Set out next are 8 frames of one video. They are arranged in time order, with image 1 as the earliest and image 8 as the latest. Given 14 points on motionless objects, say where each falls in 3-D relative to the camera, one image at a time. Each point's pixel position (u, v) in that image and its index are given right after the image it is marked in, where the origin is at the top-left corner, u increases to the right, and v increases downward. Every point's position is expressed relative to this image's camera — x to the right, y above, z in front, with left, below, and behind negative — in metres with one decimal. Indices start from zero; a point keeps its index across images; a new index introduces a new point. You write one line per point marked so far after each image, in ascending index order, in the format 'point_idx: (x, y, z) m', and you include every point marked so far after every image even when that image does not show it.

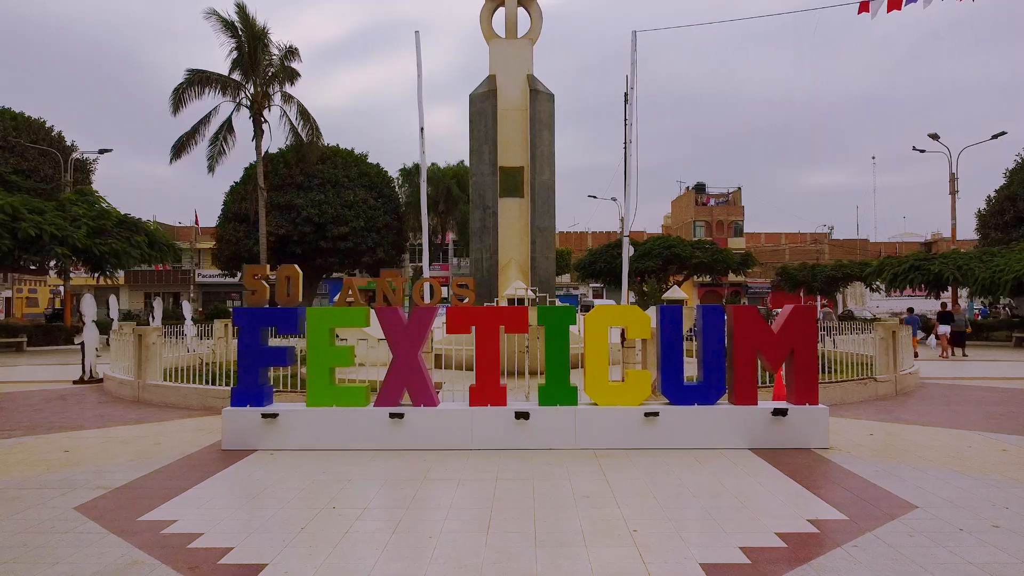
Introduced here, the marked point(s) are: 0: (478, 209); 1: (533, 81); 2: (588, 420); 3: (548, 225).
0: (-0.6, +1.4, +13.6) m
1: (+0.3, +3.5, +13.7) m
2: (+0.6, -1.0, +6.2) m
3: (+0.6, +1.1, +13.6) m
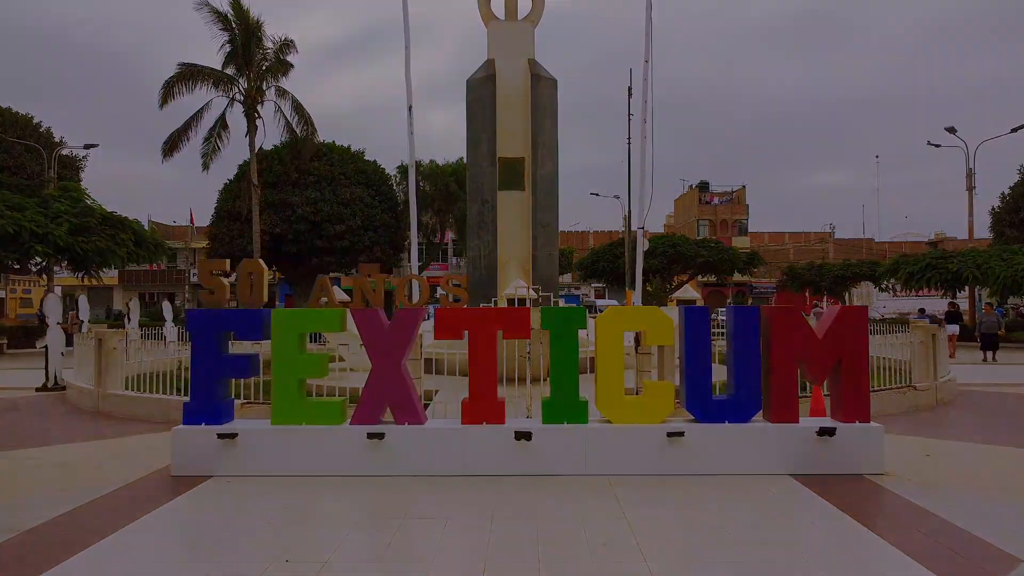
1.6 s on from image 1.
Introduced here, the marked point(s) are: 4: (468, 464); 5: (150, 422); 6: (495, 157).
0: (-0.6, +1.4, +12.7) m
1: (+0.3, +3.5, +12.8) m
2: (+0.6, -1.0, +5.3) m
3: (+0.6, +1.1, +12.7) m
4: (-0.3, -1.1, +5.3) m
5: (-3.5, -1.3, +7.8) m
6: (-0.3, +2.1, +12.6) m
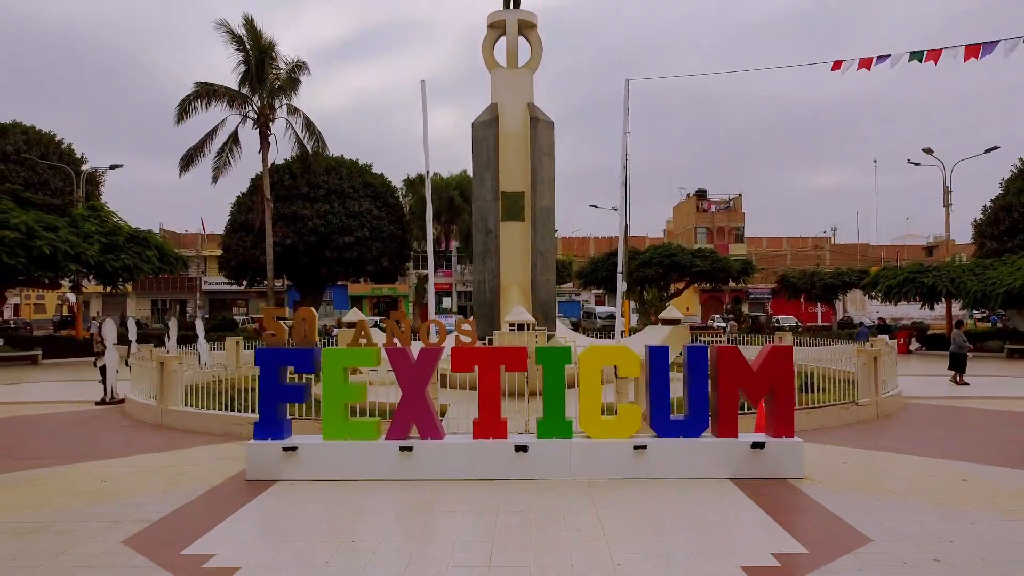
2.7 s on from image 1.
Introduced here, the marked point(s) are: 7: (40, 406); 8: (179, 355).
0: (-0.6, +1.0, +14.2) m
1: (+0.4, +3.1, +14.2) m
2: (+0.6, -1.4, +6.7) m
3: (+0.7, +0.7, +14.1) m
4: (-0.3, -1.5, +6.7) m
5: (-3.4, -1.7, +9.3) m
6: (-0.2, +1.7, +14.1) m
7: (-7.2, -1.8, +12.3) m
8: (-4.0, -0.8, +9.8) m
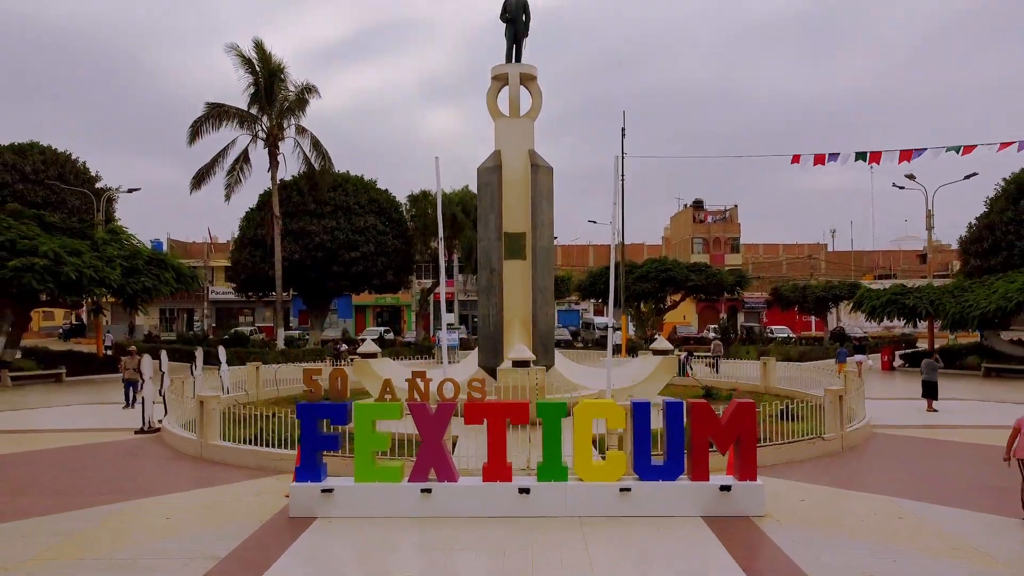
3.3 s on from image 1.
0: (-0.5, +0.4, +15.3) m
1: (+0.4, +2.5, +15.4) m
2: (+0.6, -2.0, +7.9) m
3: (+0.7, +0.1, +15.3) m
4: (-0.3, -2.2, +7.9) m
5: (-3.4, -2.3, +10.4) m
6: (-0.2, +1.0, +15.2) m
7: (-7.1, -2.5, +13.5) m
8: (-4.0, -1.5, +11.0) m
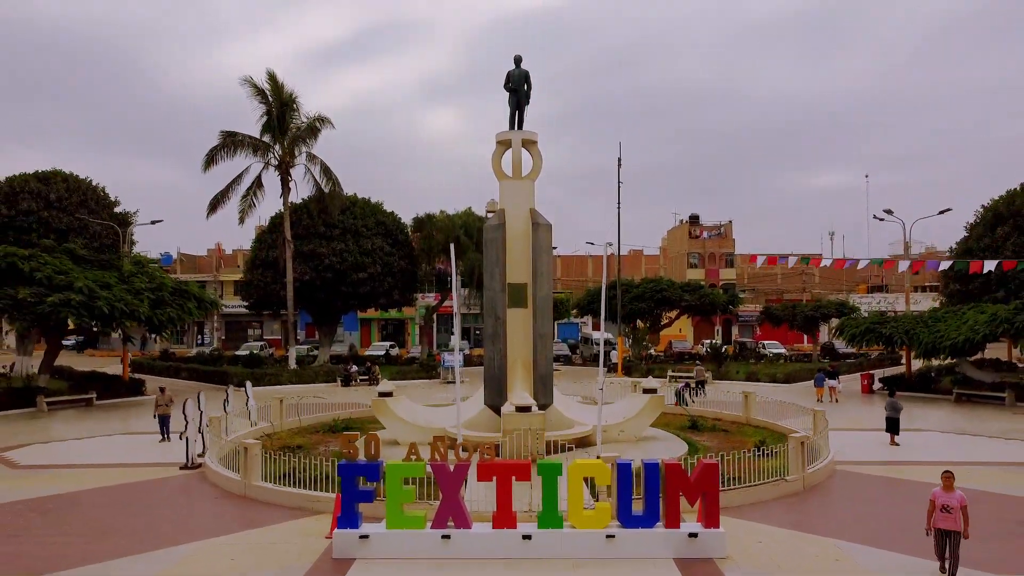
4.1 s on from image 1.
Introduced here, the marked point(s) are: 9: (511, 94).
0: (-0.5, -0.6, +17.0) m
1: (+0.5, +1.5, +17.0) m
2: (+0.7, -2.9, +9.5) m
3: (+0.8, -0.9, +16.9) m
4: (-0.2, -3.1, +9.5) m
5: (-3.3, -3.3, +12.1) m
6: (-0.1, +0.1, +16.9) m
7: (-7.1, -3.4, +15.1) m
8: (-3.9, -2.4, +12.6) m
9: (0.0, +4.2, +17.5) m
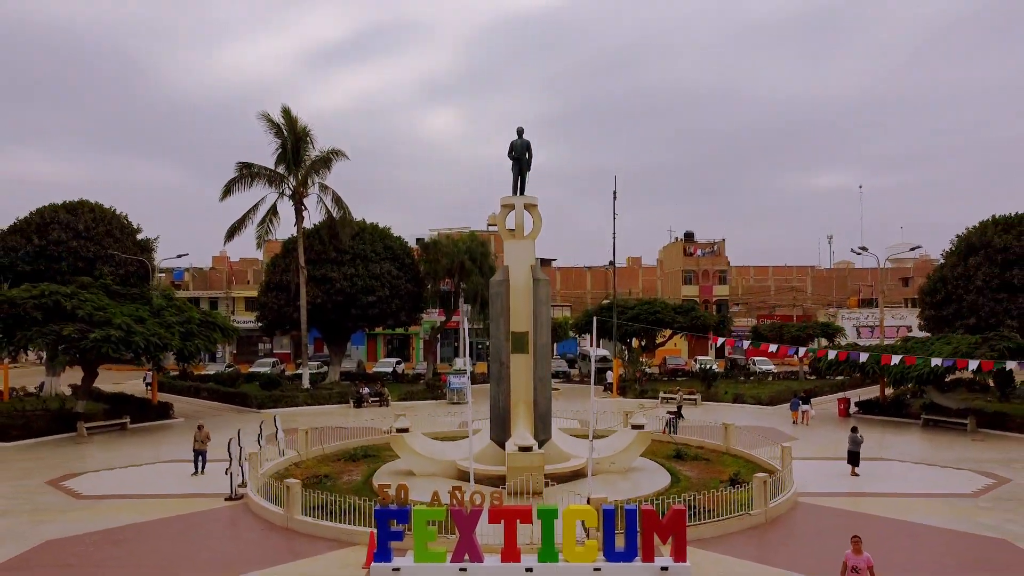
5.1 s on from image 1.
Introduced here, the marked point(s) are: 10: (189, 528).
0: (-0.4, -1.7, +19.1) m
1: (+0.5, +0.4, +19.1) m
2: (+0.7, -4.1, +11.6) m
3: (+0.8, -2.0, +19.1) m
4: (-0.1, -4.2, +11.7) m
5: (-3.3, -4.4, +14.2) m
6: (-0.1, -1.0, +19.0) m
7: (-7.0, -4.5, +17.2) m
8: (-3.9, -3.5, +14.7) m
9: (+0.1, +3.1, +19.6) m
10: (-6.2, -4.5, +15.3) m
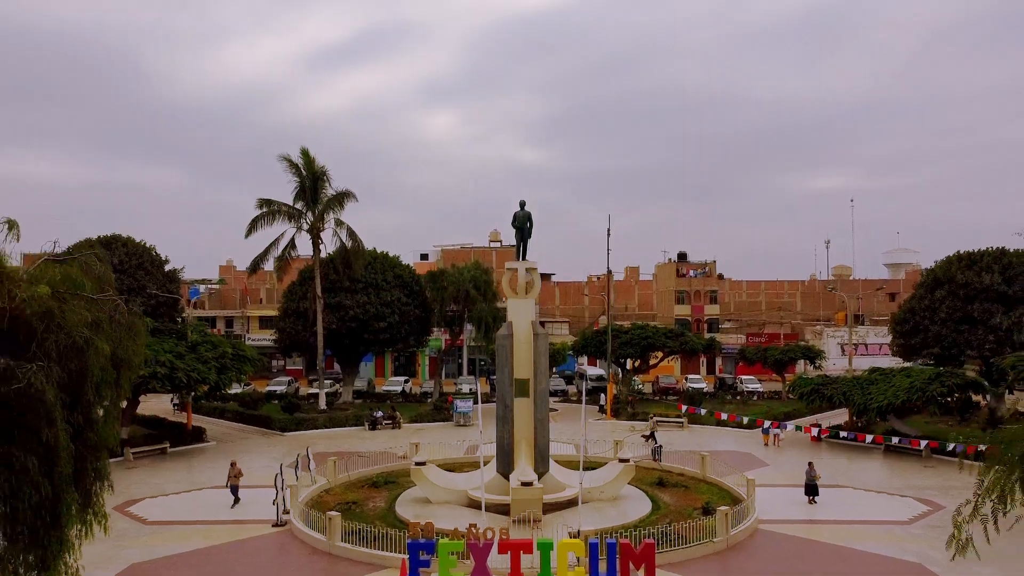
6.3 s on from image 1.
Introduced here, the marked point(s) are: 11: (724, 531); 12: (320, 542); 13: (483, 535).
0: (-0.3, -3.2, +22.1) m
1: (+0.6, -1.0, +22.1) m
2: (+0.8, -5.5, +14.7) m
3: (+0.9, -3.5, +22.1) m
4: (0.0, -5.7, +14.7) m
5: (-3.2, -5.8, +17.2) m
6: (0.0, -2.5, +22.0) m
7: (-6.9, -6.0, +20.3) m
8: (-3.8, -5.0, +17.8) m
9: (+0.1, +1.6, +22.7) m
10: (-6.1, -6.0, +18.4) m
11: (+4.8, -5.4, +18.2) m
12: (-4.4, -5.7, +18.2) m
13: (-0.6, -4.8, +15.9) m
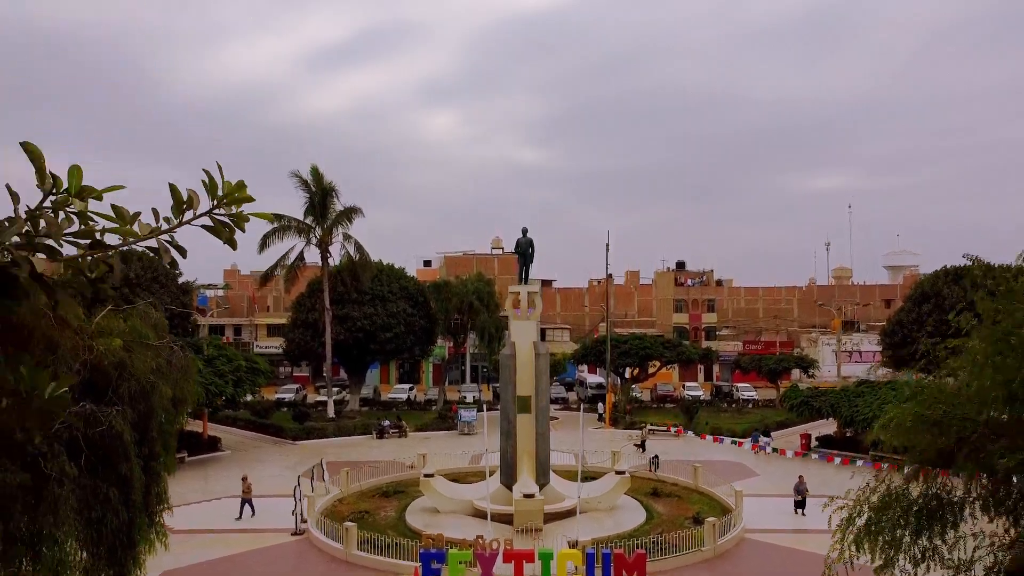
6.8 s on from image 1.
0: (-0.2, -3.8, +23.5) m
1: (+0.7, -1.7, +23.6) m
2: (+0.9, -6.2, +16.1) m
3: (+1.0, -4.1, +23.5) m
4: (0.0, -6.3, +16.1) m
5: (-3.1, -6.5, +18.6) m
6: (+0.1, -3.2, +23.4) m
7: (-6.8, -6.6, +21.7) m
8: (-3.7, -5.6, +19.2) m
9: (+0.2, +1.0, +24.1) m
10: (-6.0, -6.6, +19.8) m
11: (+4.9, -6.1, +19.6) m
12: (-4.3, -6.4, +19.7) m
13: (-0.5, -5.5, +17.3) m
